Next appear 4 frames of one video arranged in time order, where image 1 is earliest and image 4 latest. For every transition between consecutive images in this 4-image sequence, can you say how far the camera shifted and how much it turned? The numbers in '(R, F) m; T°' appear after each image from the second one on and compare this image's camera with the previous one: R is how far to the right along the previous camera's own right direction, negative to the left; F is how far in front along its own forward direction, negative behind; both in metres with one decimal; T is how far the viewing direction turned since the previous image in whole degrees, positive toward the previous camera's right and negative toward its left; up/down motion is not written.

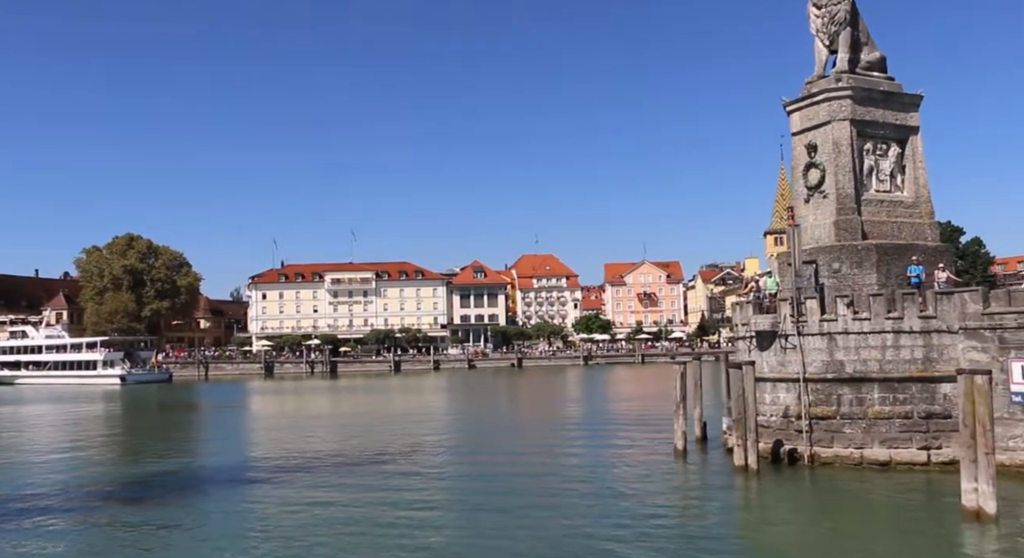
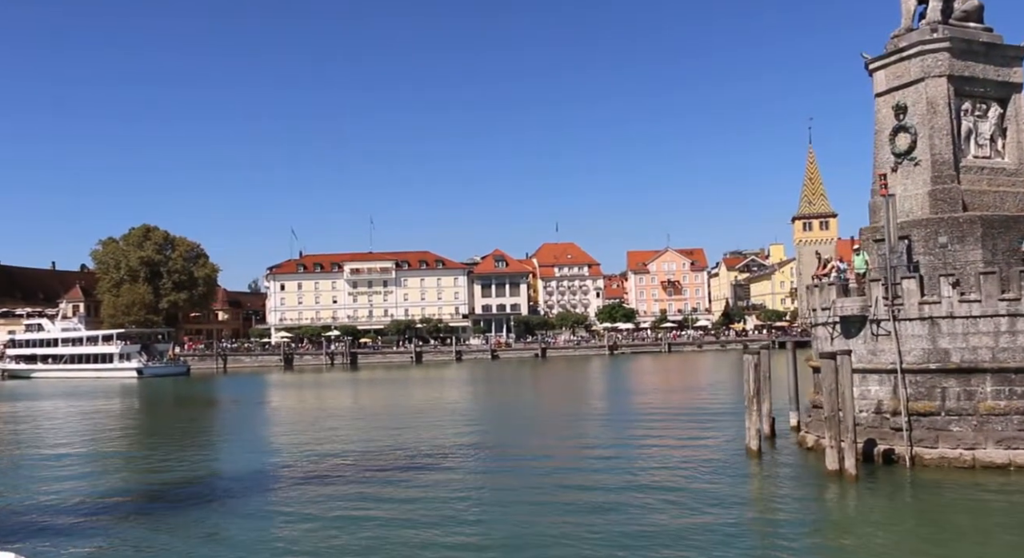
(-0.8, +2.5) m; -1°
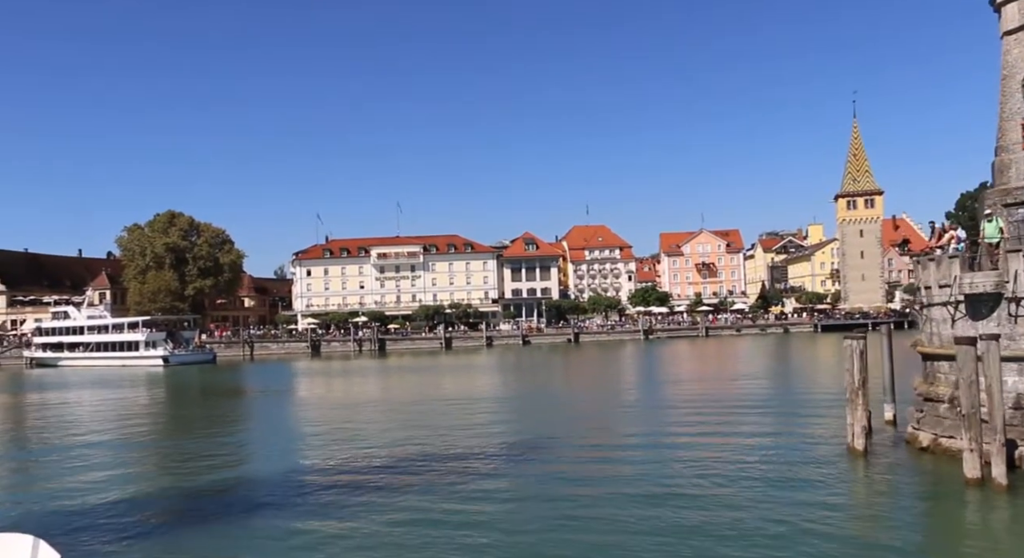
(-0.7, +2.9) m; -1°
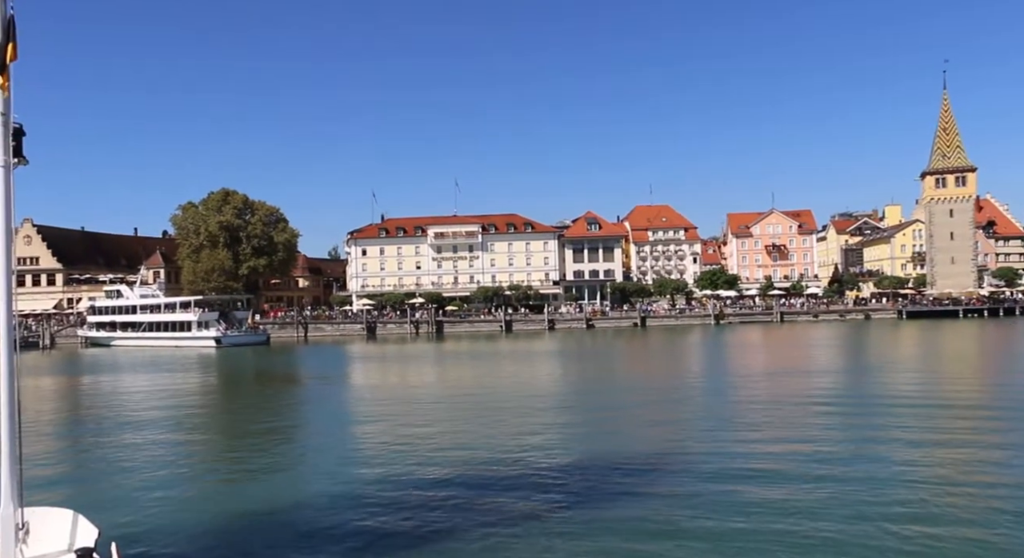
(-1.3, +4.5) m; -3°
